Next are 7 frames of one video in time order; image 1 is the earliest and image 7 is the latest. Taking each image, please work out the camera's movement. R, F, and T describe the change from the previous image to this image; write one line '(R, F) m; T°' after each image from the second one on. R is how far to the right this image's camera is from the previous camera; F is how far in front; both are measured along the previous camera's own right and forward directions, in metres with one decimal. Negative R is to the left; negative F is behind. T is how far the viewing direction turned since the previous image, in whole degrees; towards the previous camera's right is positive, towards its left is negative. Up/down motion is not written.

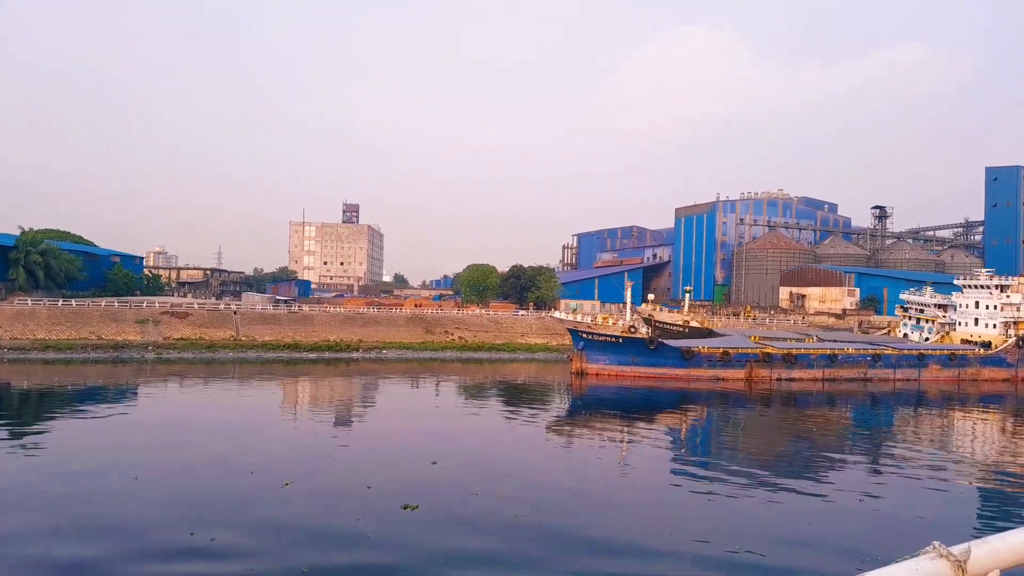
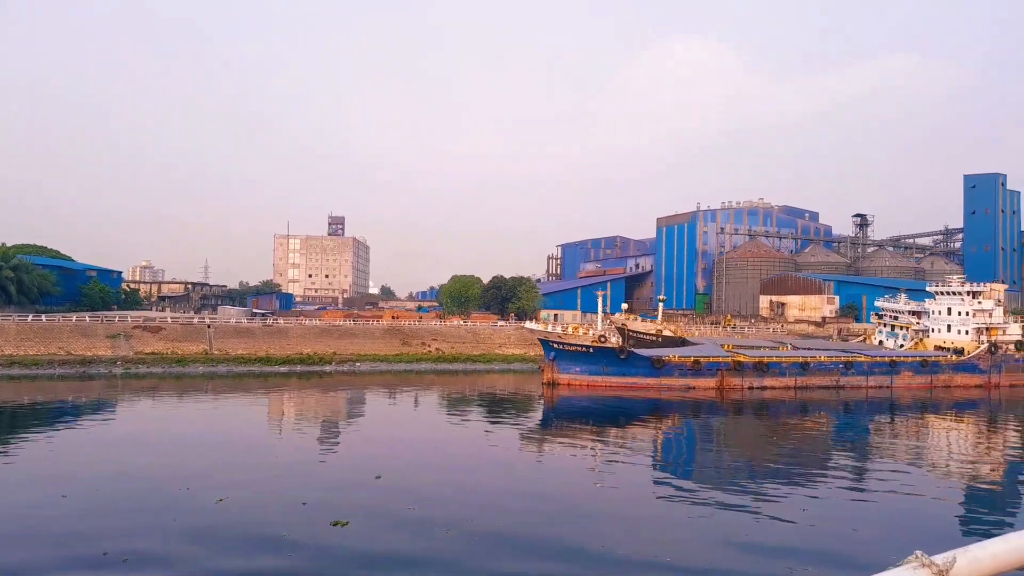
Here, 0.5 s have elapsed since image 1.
(+0.6, +0.1) m; +1°
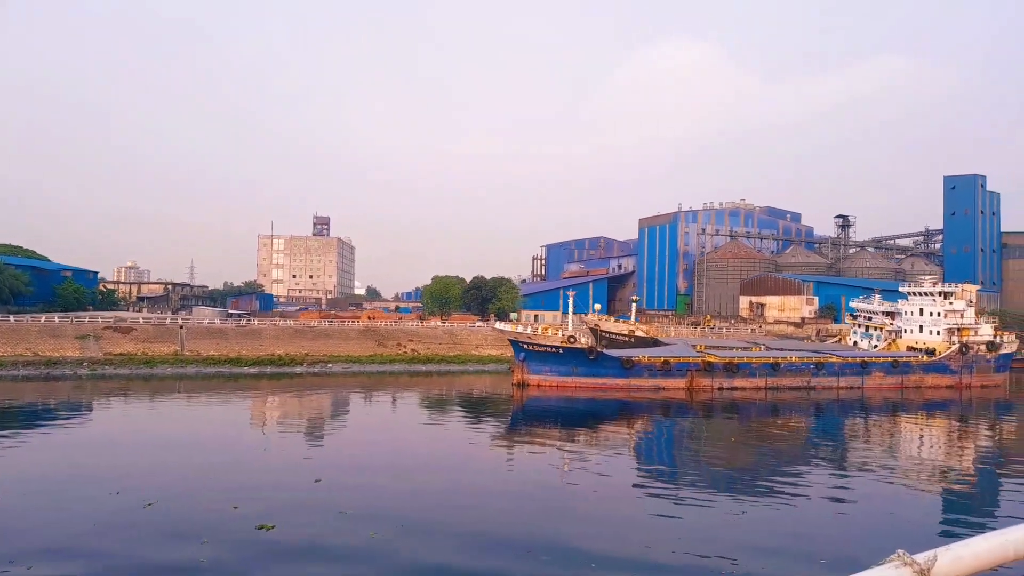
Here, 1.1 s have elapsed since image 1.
(+0.6, +0.2) m; +1°
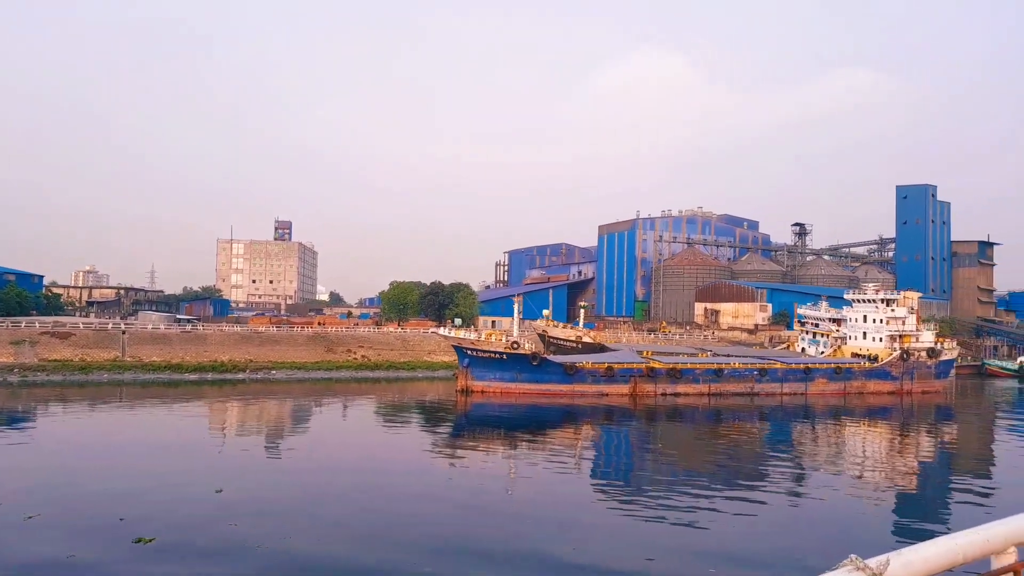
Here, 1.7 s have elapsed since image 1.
(+0.8, +0.2) m; +2°
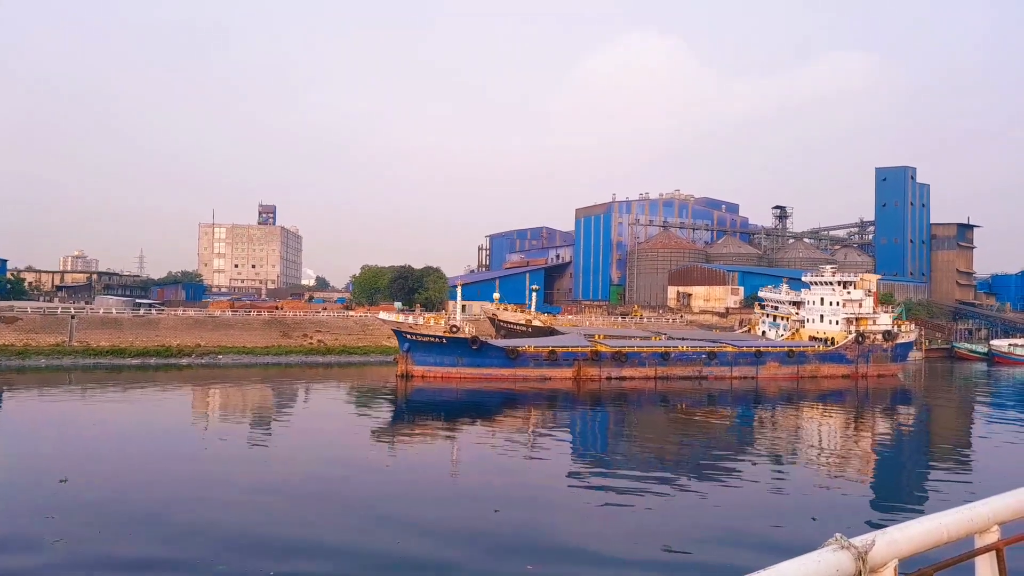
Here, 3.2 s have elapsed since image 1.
(+1.7, +0.5) m; 0°
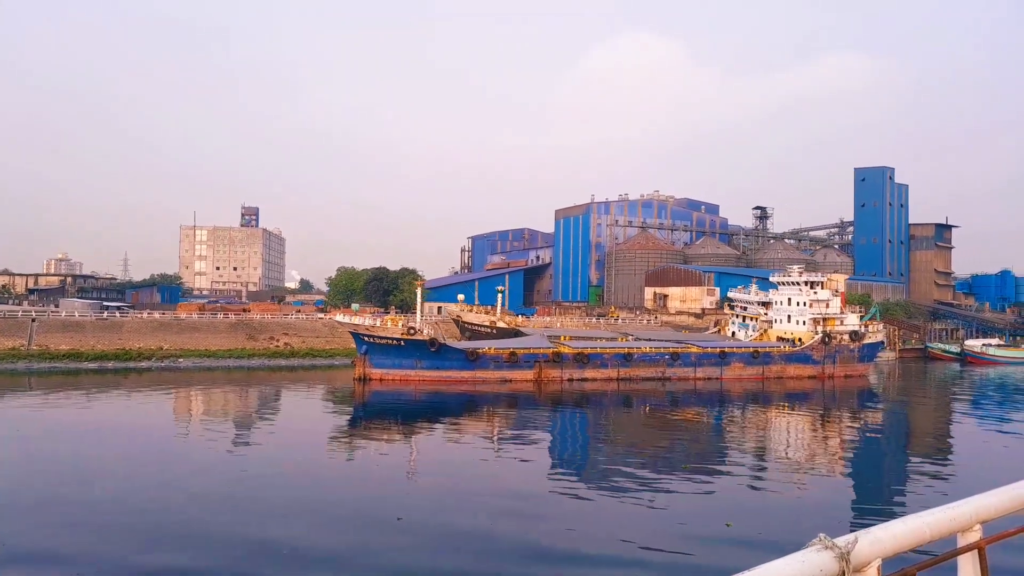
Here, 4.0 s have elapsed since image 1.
(+0.9, +0.3) m; +1°
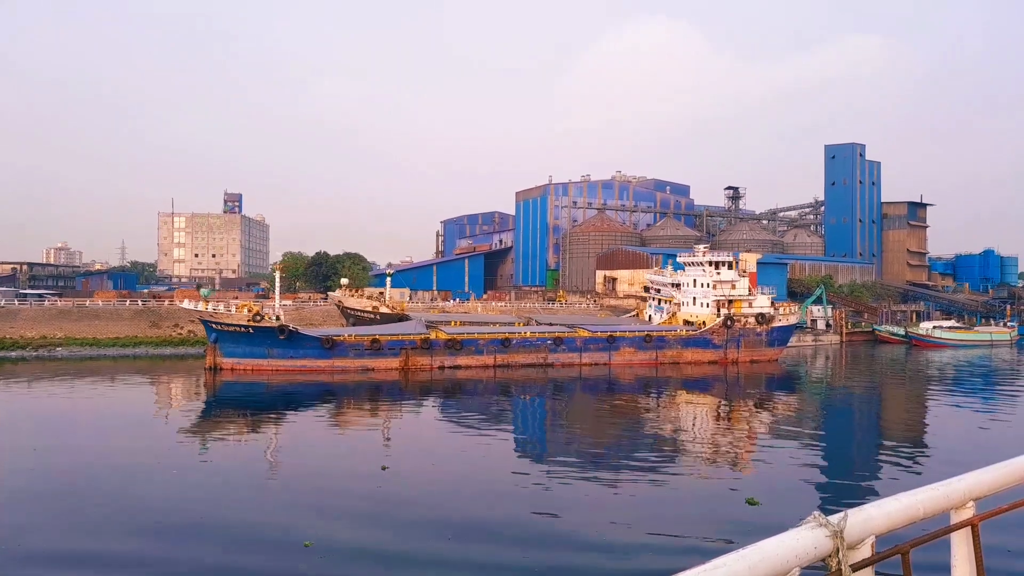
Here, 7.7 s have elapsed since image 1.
(+4.2, +1.5) m; -1°
